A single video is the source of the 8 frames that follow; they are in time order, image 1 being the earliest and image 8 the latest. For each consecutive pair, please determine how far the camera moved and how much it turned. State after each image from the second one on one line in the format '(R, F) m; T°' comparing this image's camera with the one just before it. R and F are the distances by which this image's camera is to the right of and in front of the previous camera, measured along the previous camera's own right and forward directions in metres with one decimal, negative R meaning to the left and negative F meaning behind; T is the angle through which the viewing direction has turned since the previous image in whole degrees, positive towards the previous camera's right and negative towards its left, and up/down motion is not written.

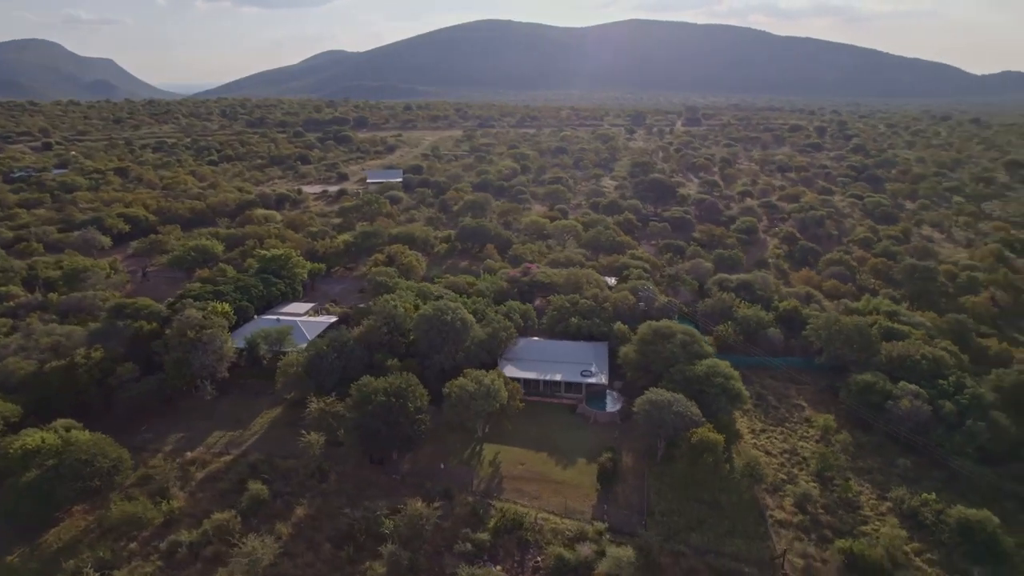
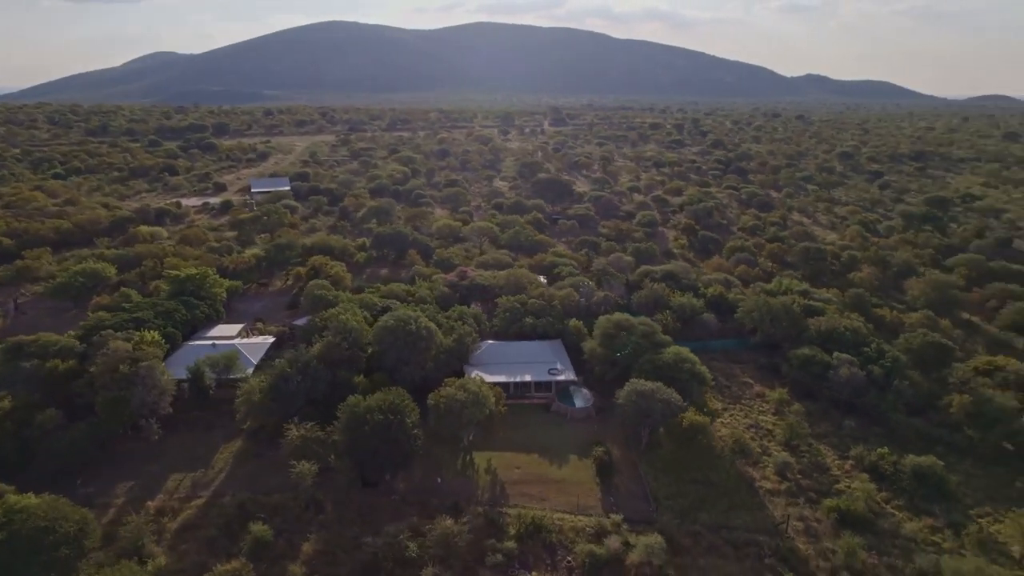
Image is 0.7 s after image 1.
(-3.6, +0.5) m; +12°
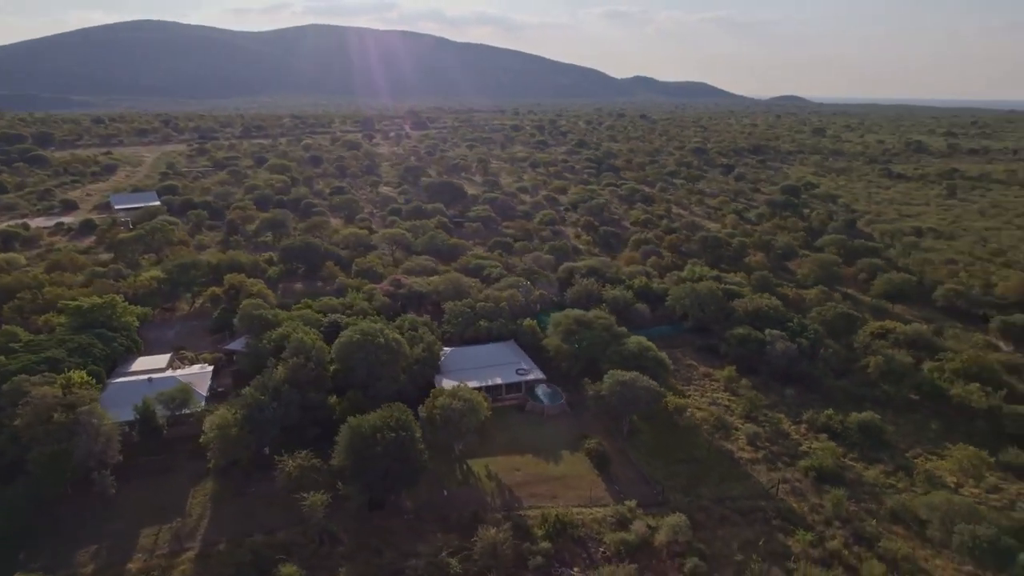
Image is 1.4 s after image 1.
(-4.0, +0.4) m; +13°
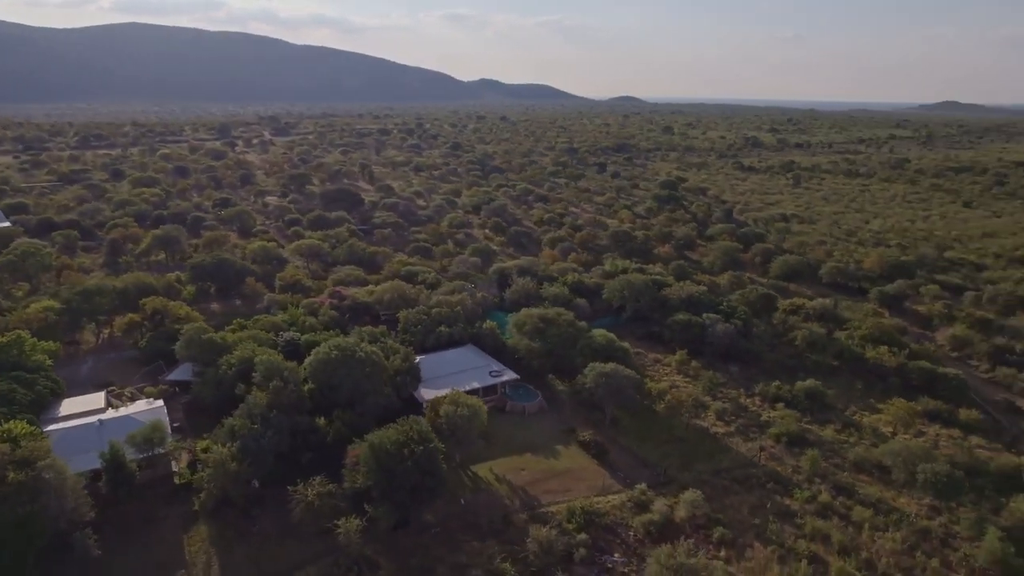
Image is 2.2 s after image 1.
(-4.1, +0.3) m; +12°
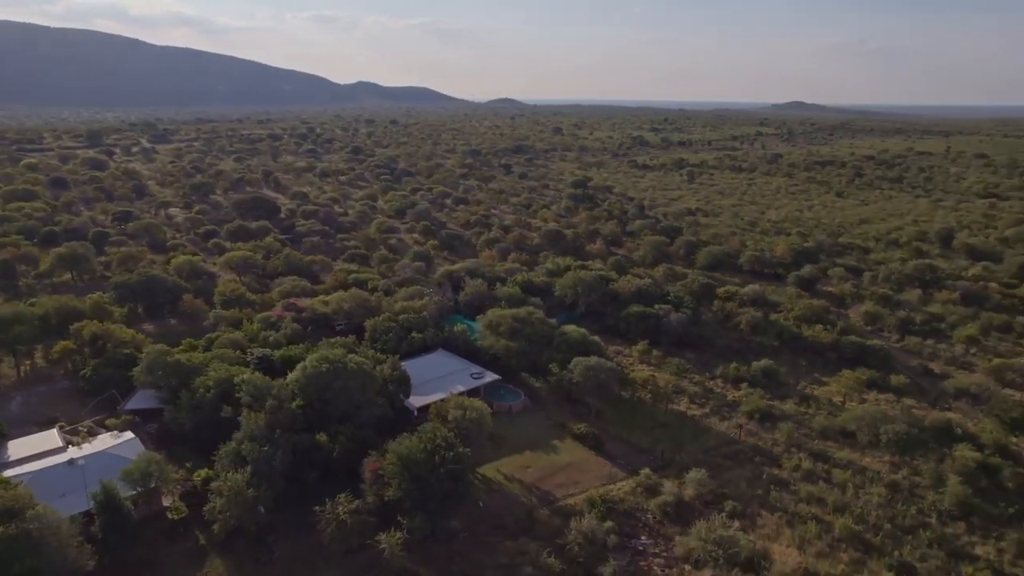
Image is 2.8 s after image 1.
(-3.3, 0.0) m; +10°
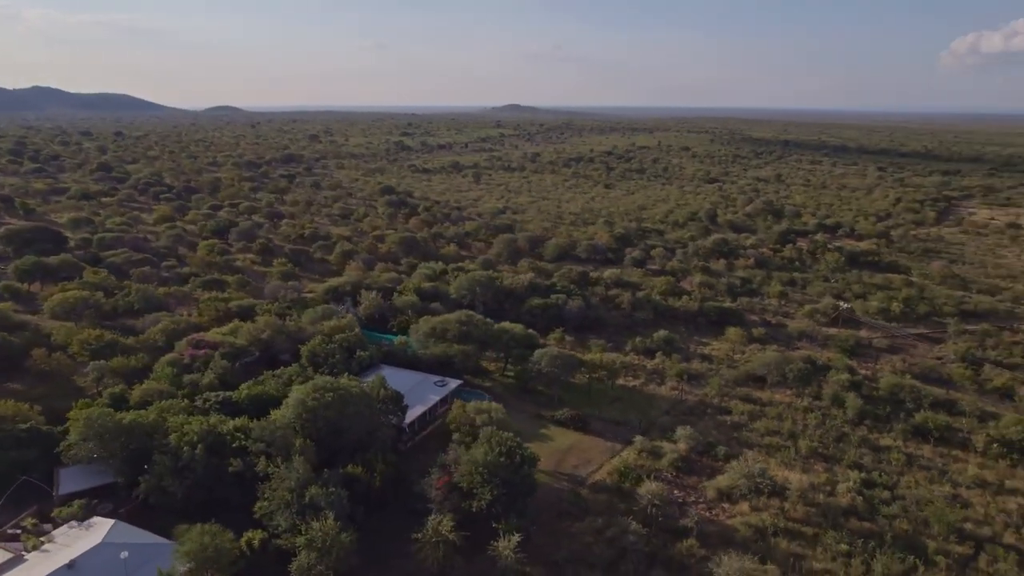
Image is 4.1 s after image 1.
(-7.7, +0.7) m; +22°
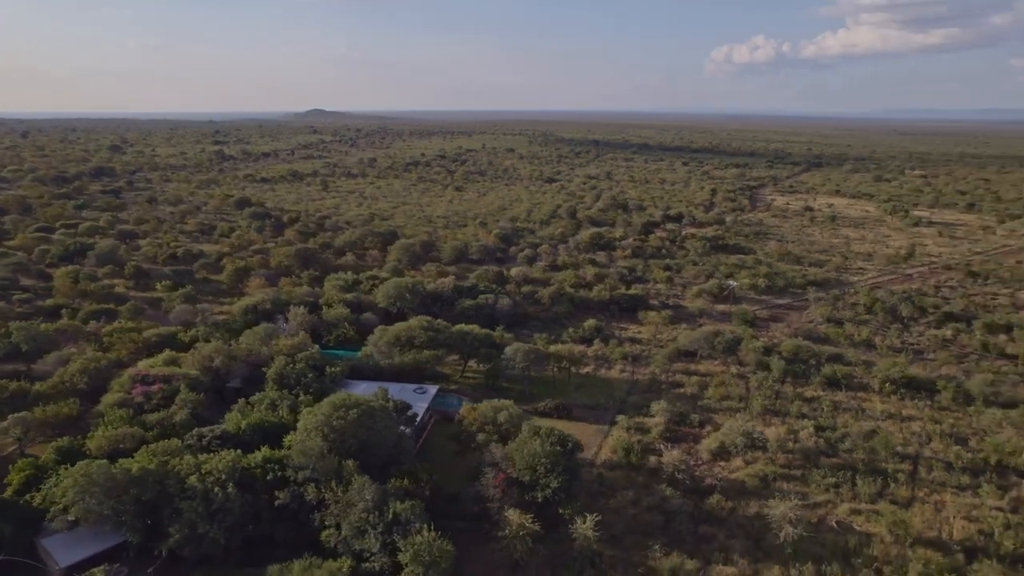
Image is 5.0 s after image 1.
(-5.8, +0.1) m; +16°
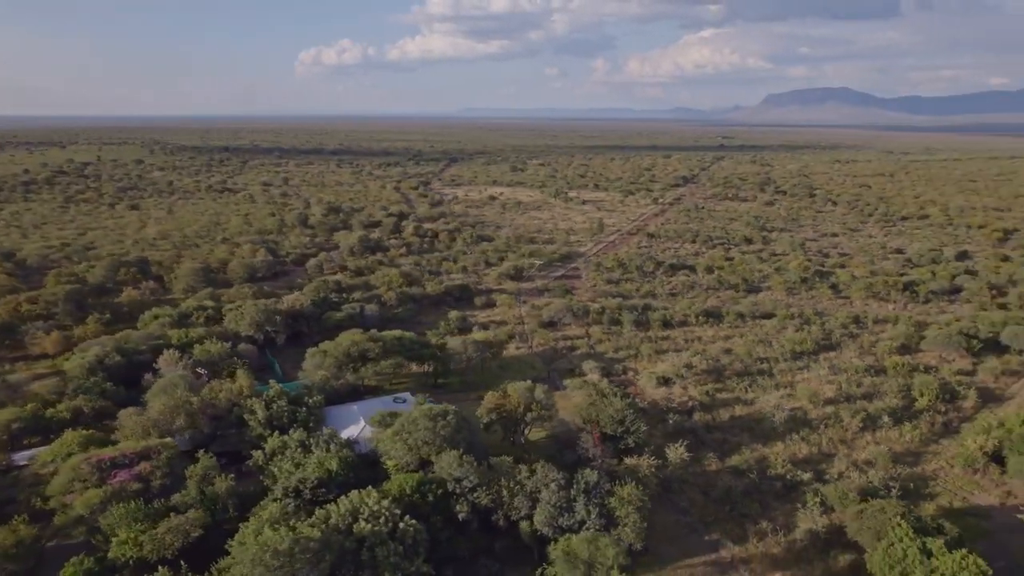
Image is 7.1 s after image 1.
(-12.1, +1.7) m; +32°
